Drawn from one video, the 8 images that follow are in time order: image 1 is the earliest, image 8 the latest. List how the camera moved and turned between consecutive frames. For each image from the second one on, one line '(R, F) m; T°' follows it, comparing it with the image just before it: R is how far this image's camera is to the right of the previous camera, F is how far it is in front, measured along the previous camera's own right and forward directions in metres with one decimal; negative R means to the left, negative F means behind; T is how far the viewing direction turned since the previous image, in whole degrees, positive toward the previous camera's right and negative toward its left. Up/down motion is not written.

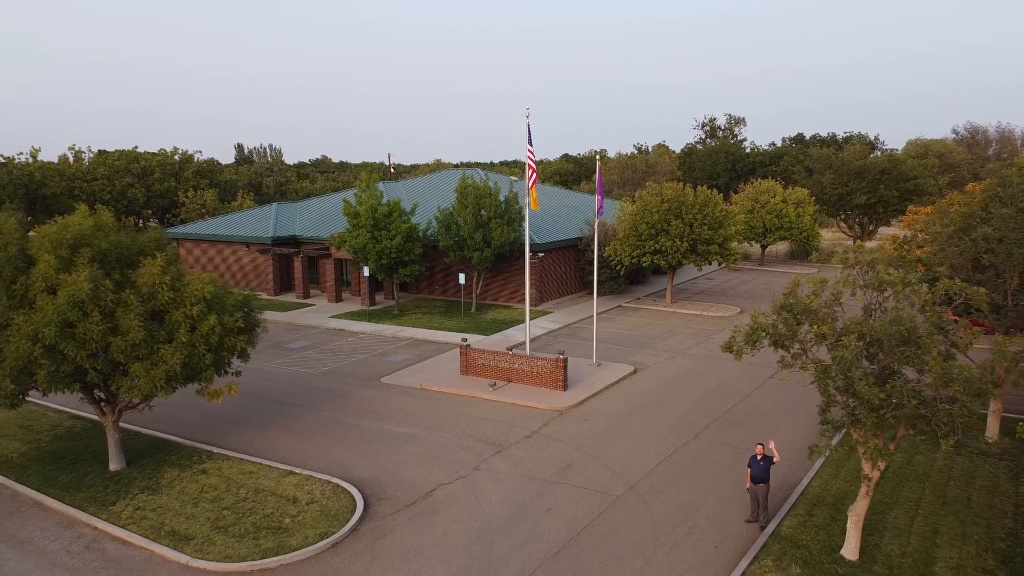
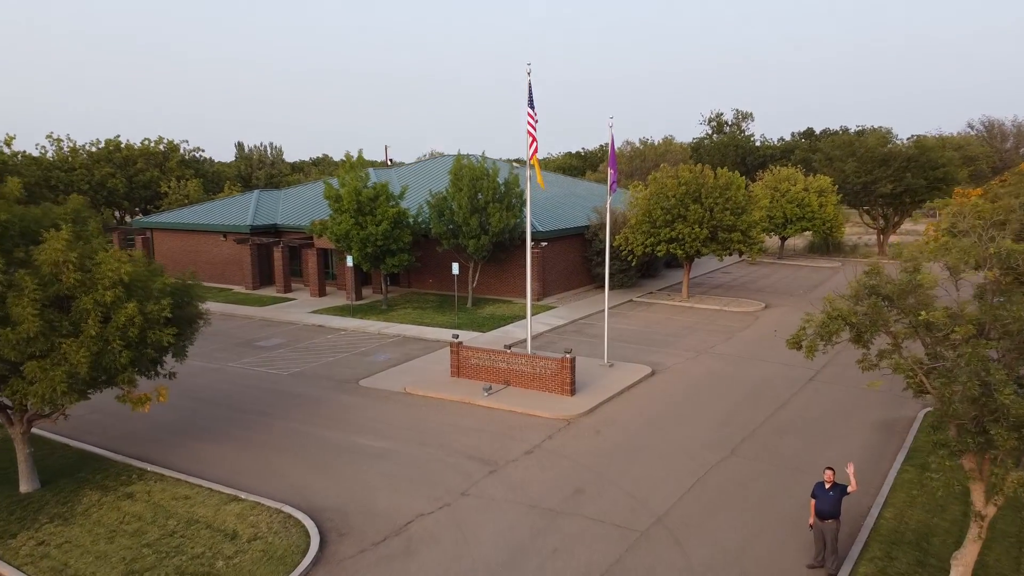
(+0.1, +2.9) m; 0°
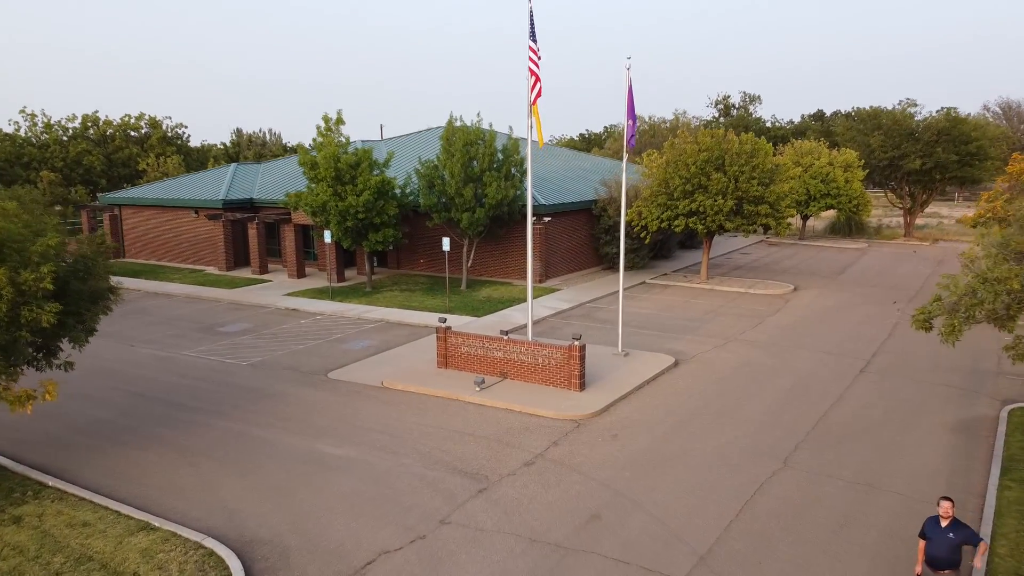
(+0.1, +2.8) m; 0°
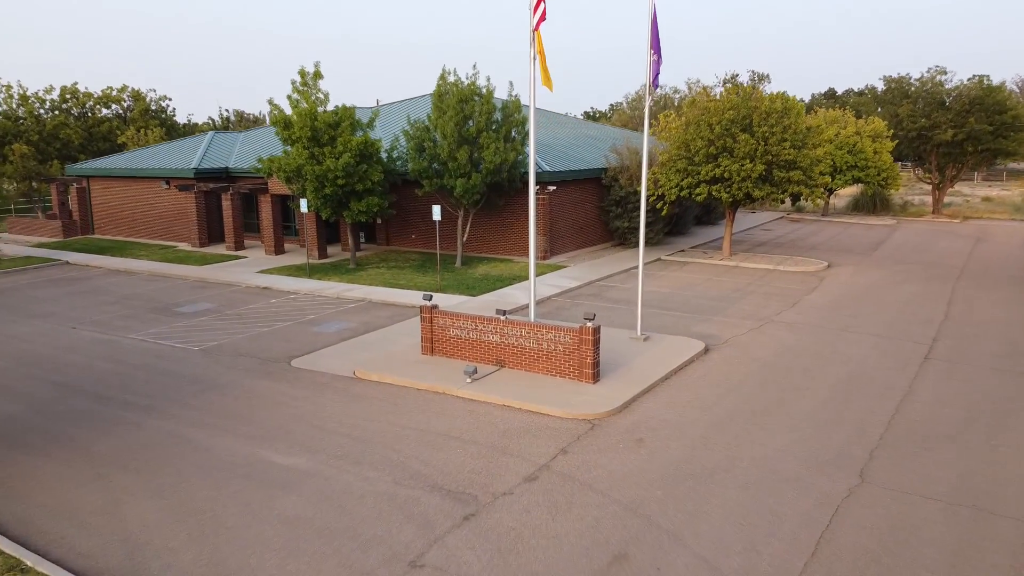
(+0.1, +2.5) m; 0°
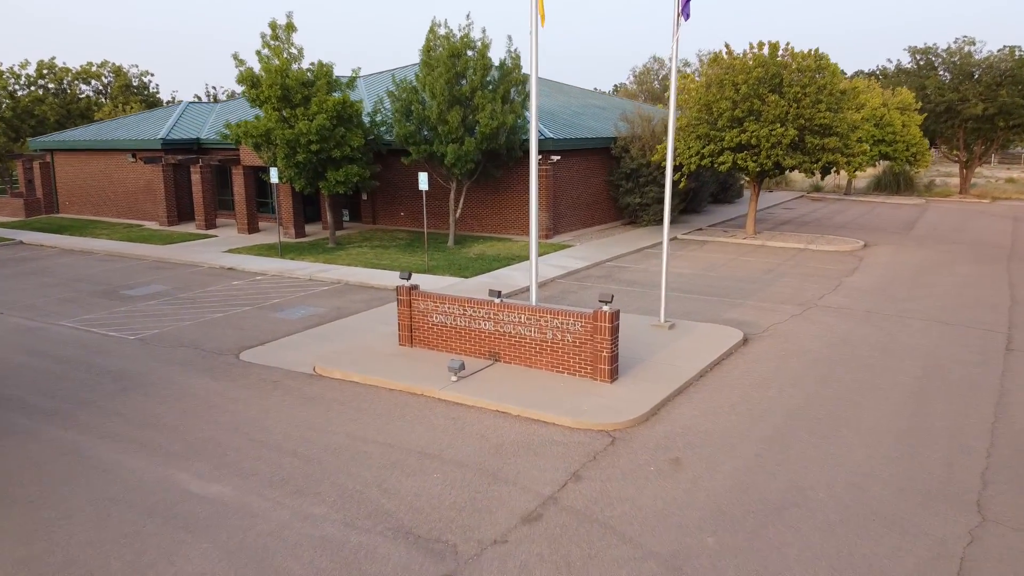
(+0.1, +2.3) m; 0°
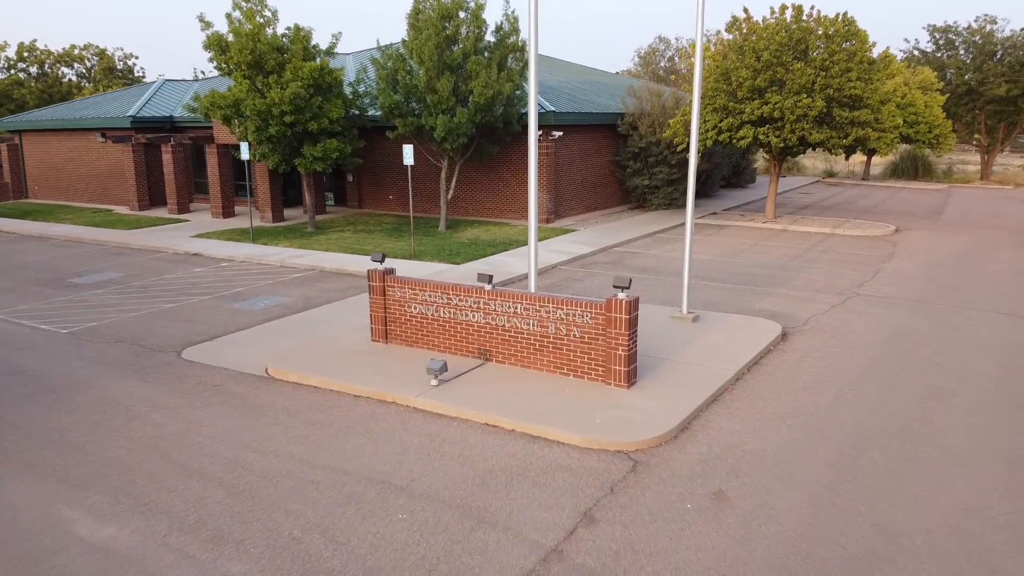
(+0.1, +1.7) m; 0°
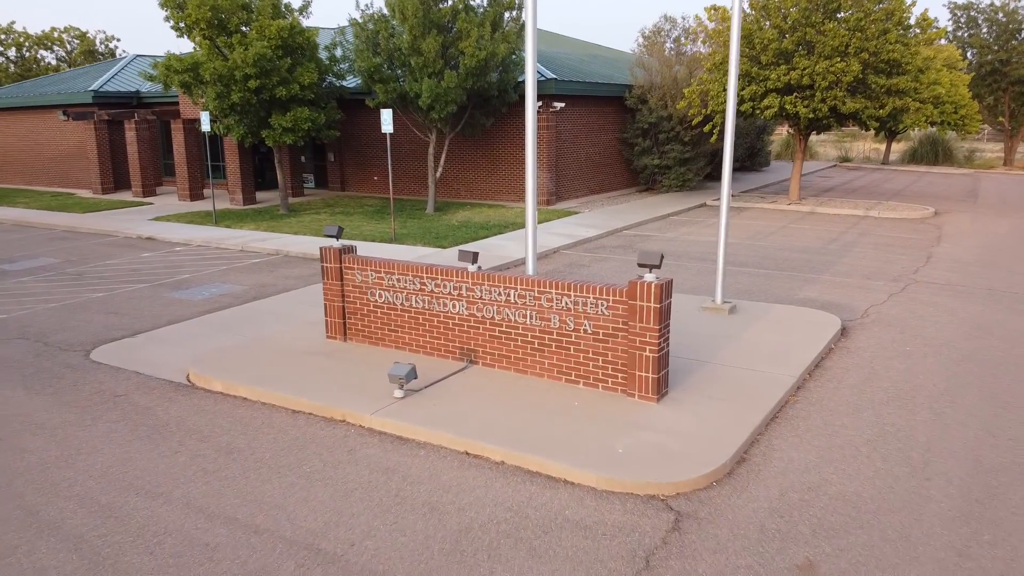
(+0.1, +1.7) m; 0°
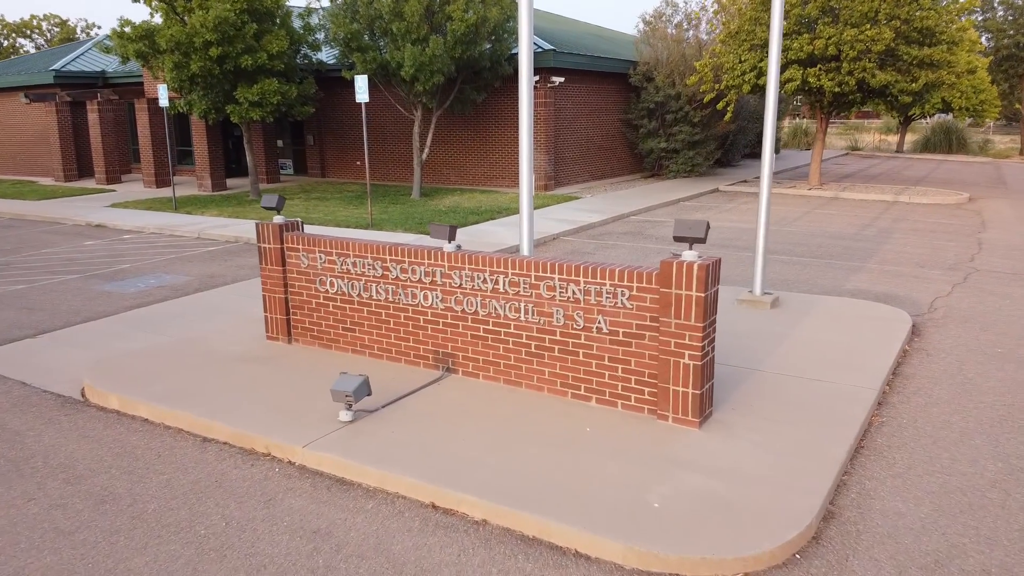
(0.0, +1.4) m; 0°
